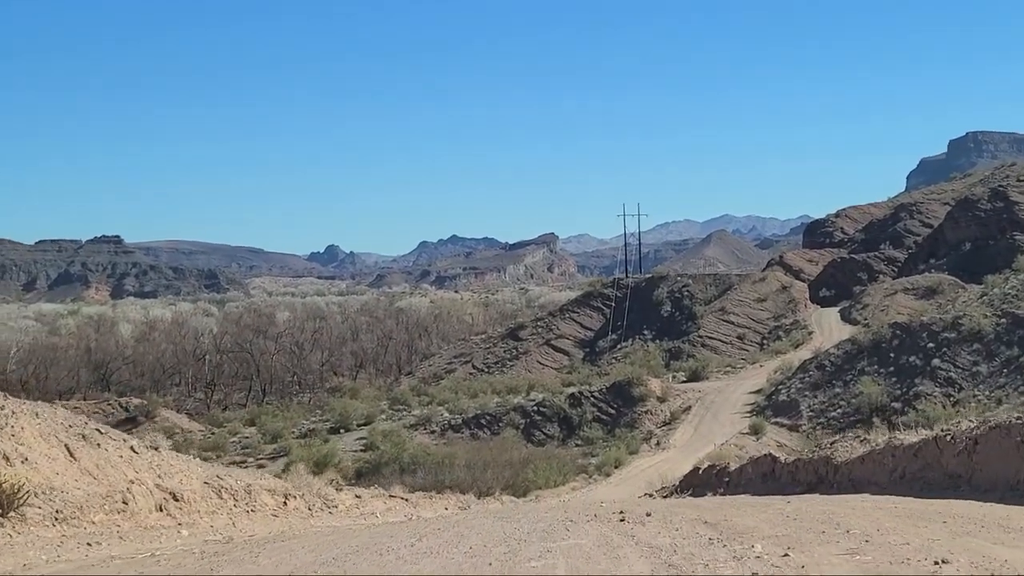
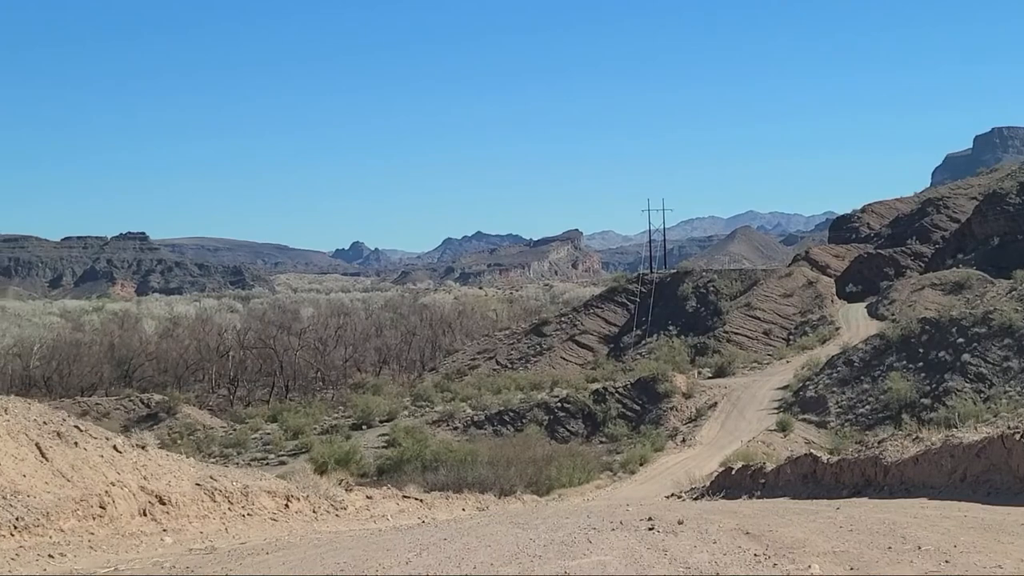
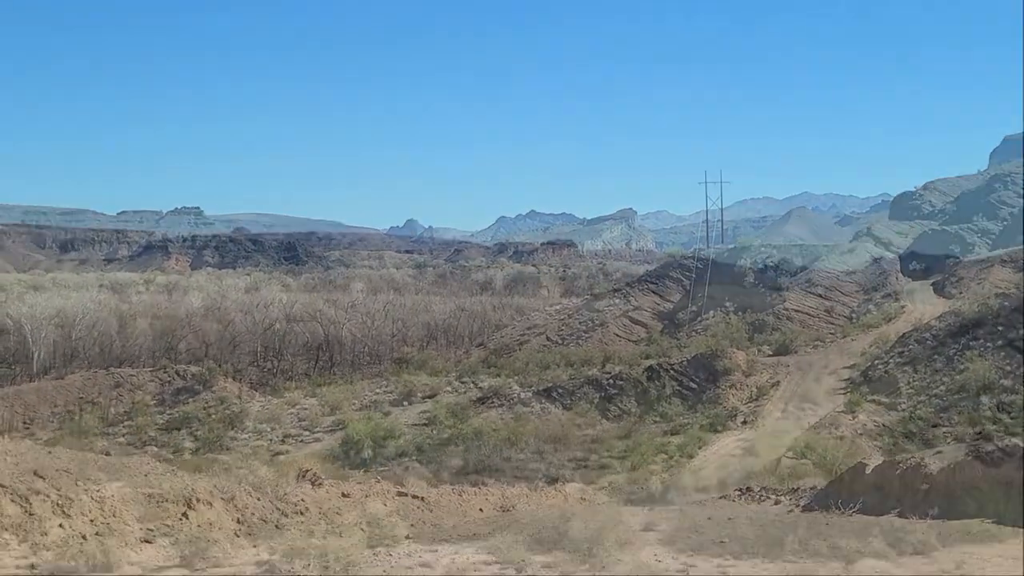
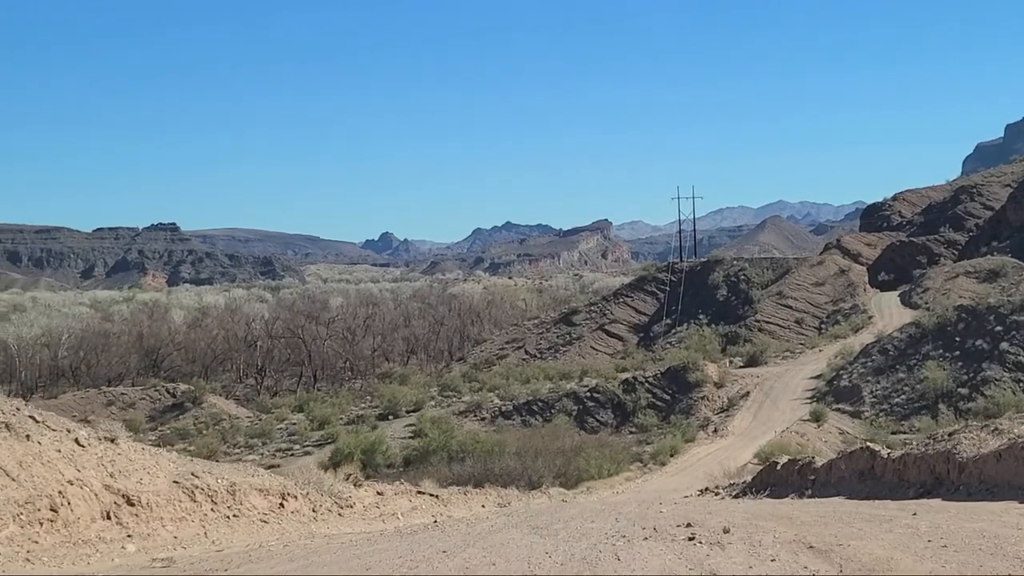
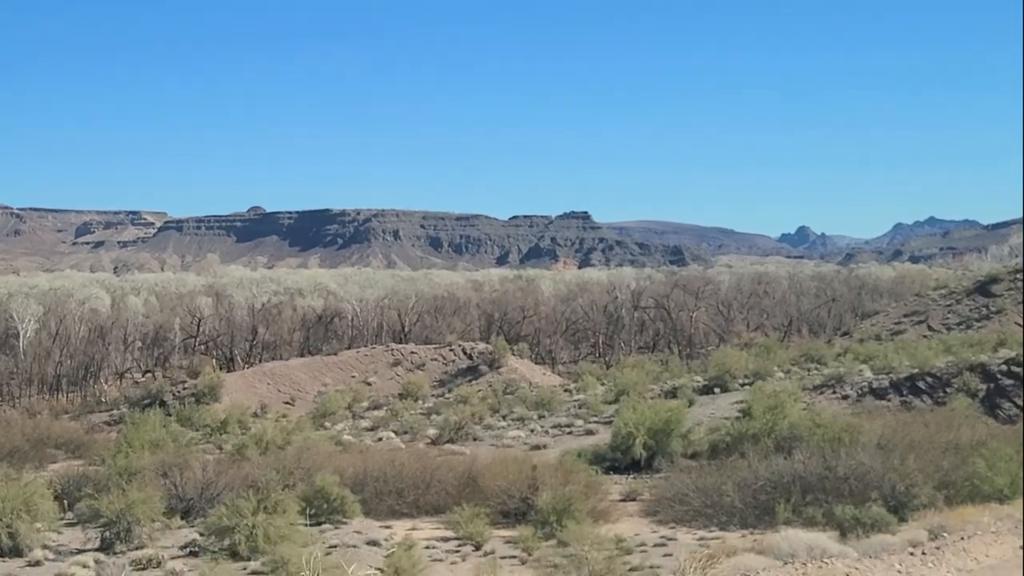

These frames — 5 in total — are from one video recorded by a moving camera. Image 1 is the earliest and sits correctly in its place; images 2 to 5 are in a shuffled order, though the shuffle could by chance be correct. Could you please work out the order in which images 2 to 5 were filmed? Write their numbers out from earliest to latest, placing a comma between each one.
2, 4, 3, 5
